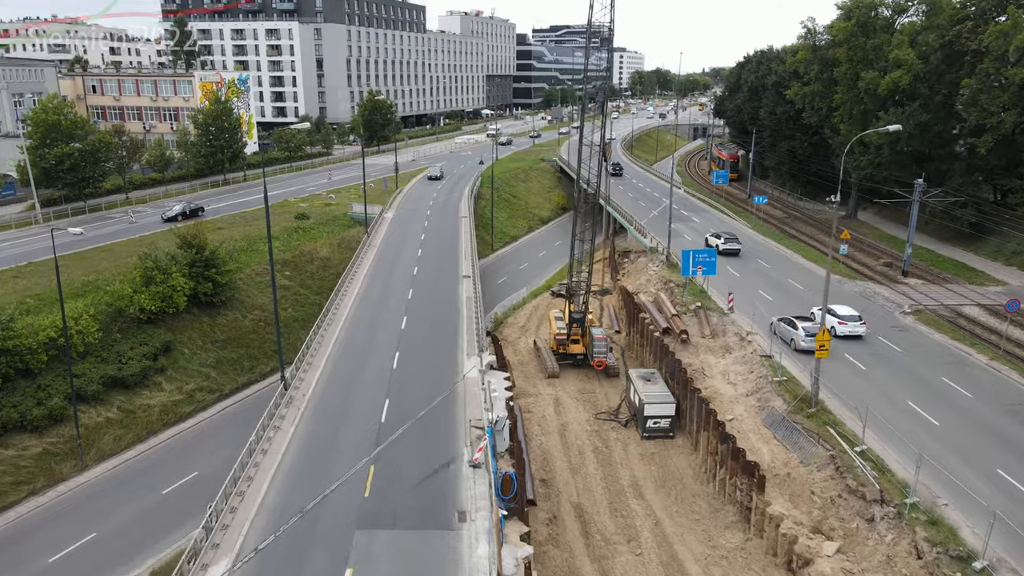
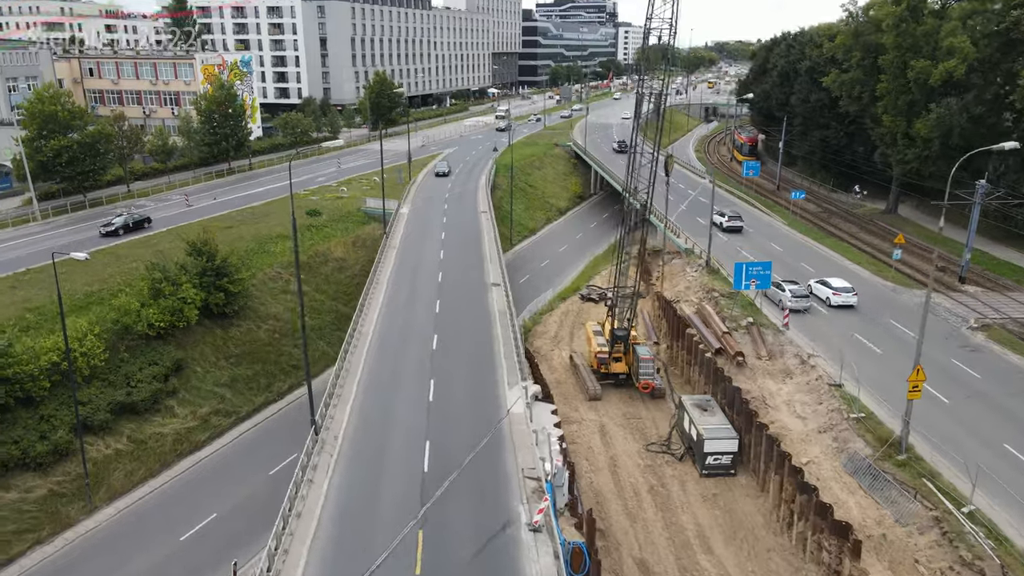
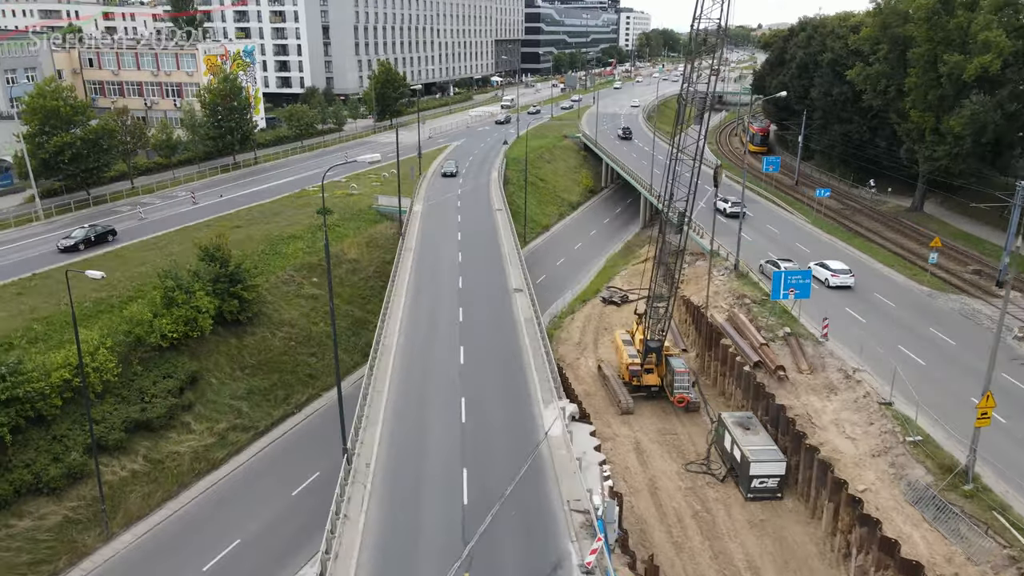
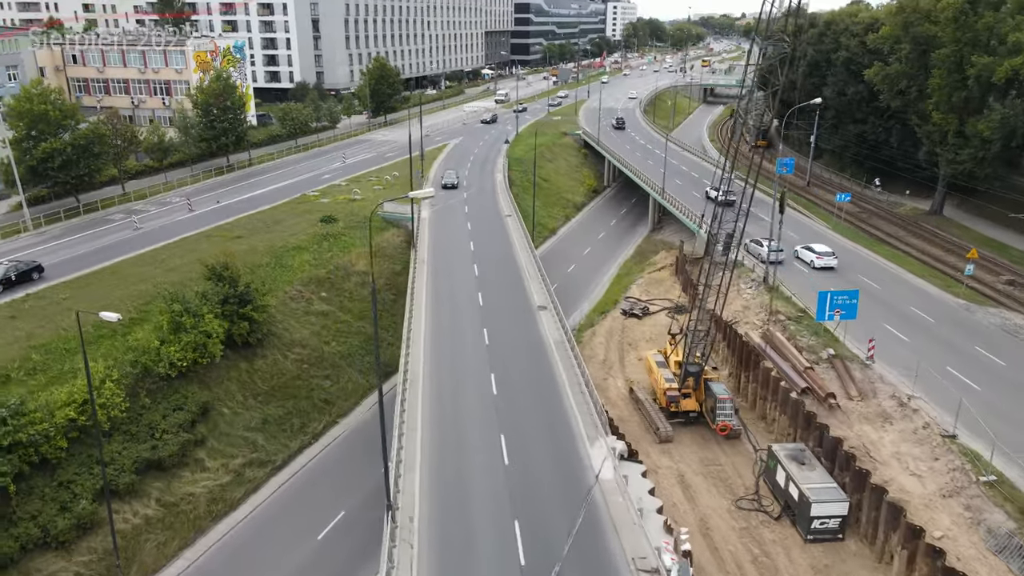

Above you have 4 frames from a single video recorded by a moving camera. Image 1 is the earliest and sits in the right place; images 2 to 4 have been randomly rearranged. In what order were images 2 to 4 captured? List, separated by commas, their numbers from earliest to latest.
2, 3, 4
